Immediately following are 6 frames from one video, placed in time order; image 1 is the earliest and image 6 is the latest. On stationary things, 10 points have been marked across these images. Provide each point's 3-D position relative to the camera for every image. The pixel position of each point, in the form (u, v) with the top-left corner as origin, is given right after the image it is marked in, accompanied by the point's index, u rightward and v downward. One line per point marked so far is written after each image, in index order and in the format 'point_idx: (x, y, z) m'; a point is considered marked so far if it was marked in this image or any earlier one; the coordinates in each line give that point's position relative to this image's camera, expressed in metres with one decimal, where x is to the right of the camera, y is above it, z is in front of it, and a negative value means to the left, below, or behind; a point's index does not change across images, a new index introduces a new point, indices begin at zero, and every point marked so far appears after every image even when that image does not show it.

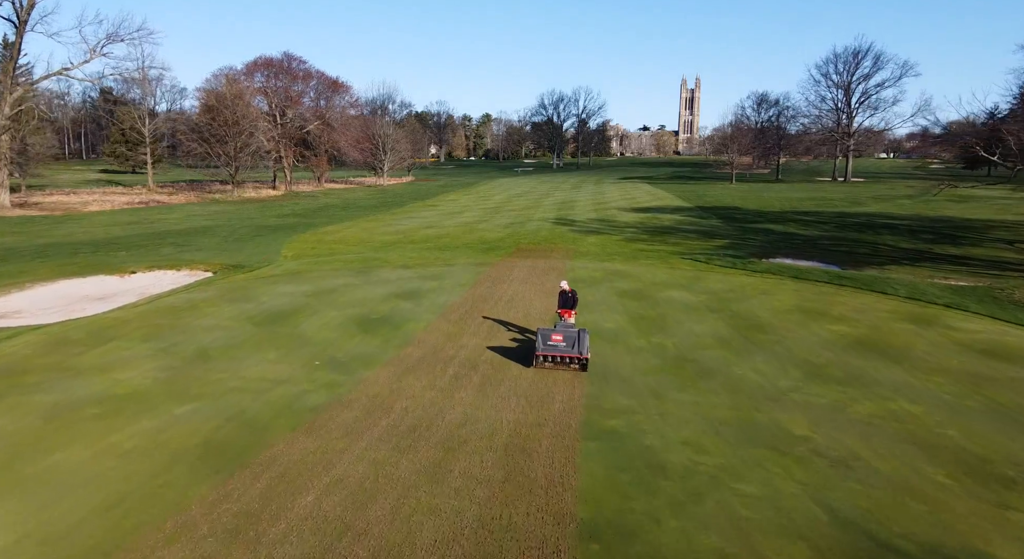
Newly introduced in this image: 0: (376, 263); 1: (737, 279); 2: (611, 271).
0: (-3.5, +0.4, +17.9) m
1: (+5.1, 0.0, +15.5) m
2: (+2.5, +0.2, +16.9) m
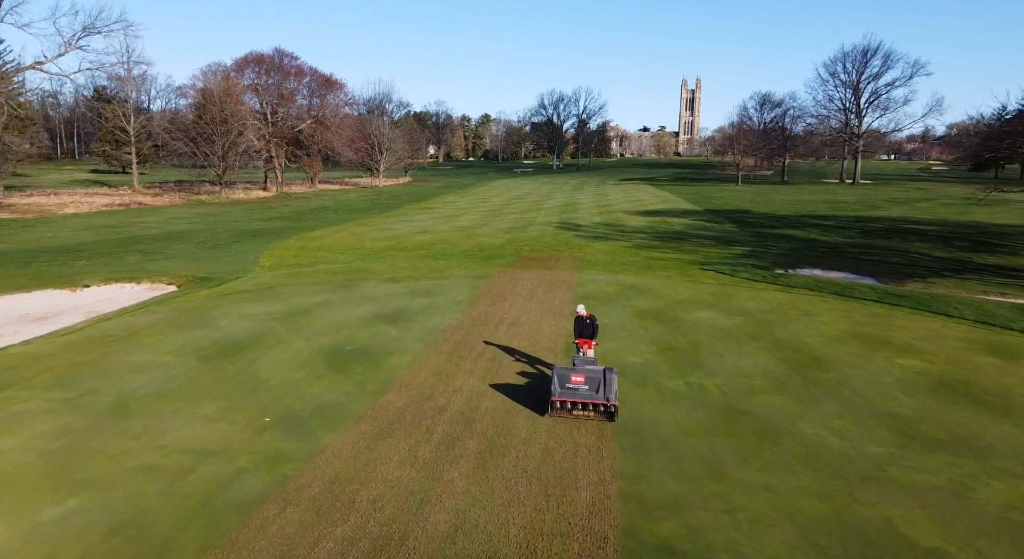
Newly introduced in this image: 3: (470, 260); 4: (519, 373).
0: (-3.5, +0.1, +15.9) m
1: (+5.2, -0.3, +13.6) m
2: (+2.5, -0.1, +15.0) m
3: (-1.1, +0.6, +19.3) m
4: (+0.1, -1.2, +9.0) m
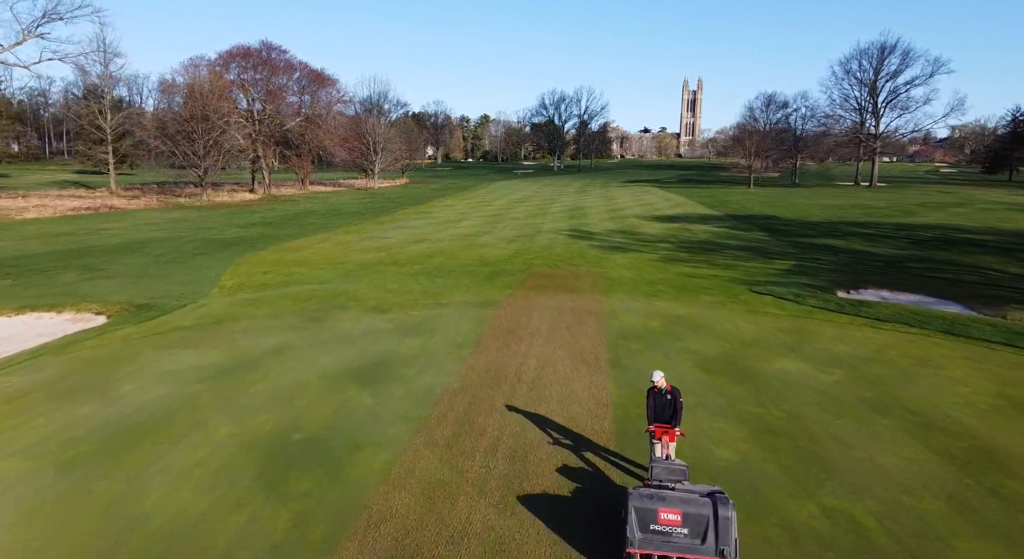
0: (-3.2, -0.4, +12.9) m
1: (+5.4, -0.8, +10.6) m
2: (+2.8, -0.6, +11.9) m
3: (-0.9, 0.0, +16.2) m
4: (+0.4, -1.7, +6.0) m
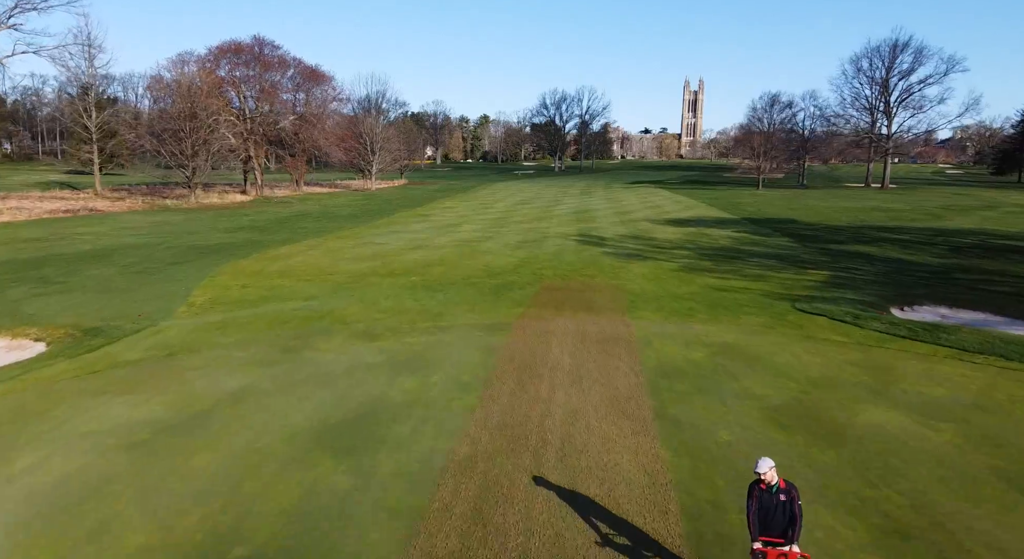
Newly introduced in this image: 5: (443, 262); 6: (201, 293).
0: (-3.0, -0.7, +11.0) m
1: (+5.6, -1.2, +8.7) m
2: (+3.0, -1.0, +10.0) m
3: (-0.7, -0.3, +14.3) m
4: (+0.6, -2.0, +4.1) m
5: (-1.9, +0.5, +19.3) m
6: (-6.4, -0.3, +14.2) m
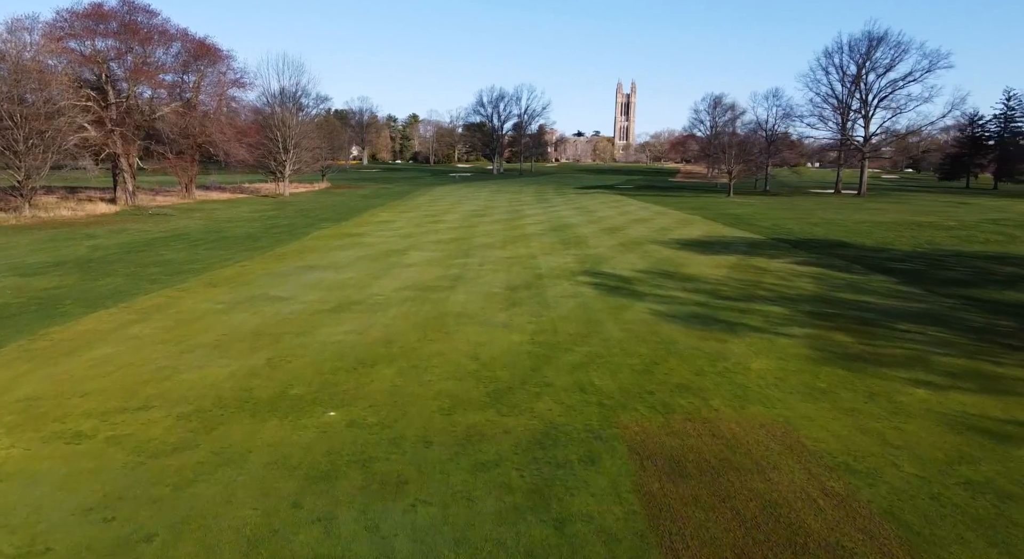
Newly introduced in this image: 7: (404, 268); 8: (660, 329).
0: (-2.1, -2.2, +2.0) m
1: (+6.8, -2.6, +0.6) m
2: (+4.0, -2.4, +1.7) m
3: (-0.1, -1.8, +5.5) m
4: (+2.3, -3.5, -4.5) m
5: (-1.8, -1.1, +10.3) m
6: (-5.8, -1.9, +4.8) m
7: (-2.9, +0.4, +18.6) m
8: (+2.6, -0.9, +11.8) m
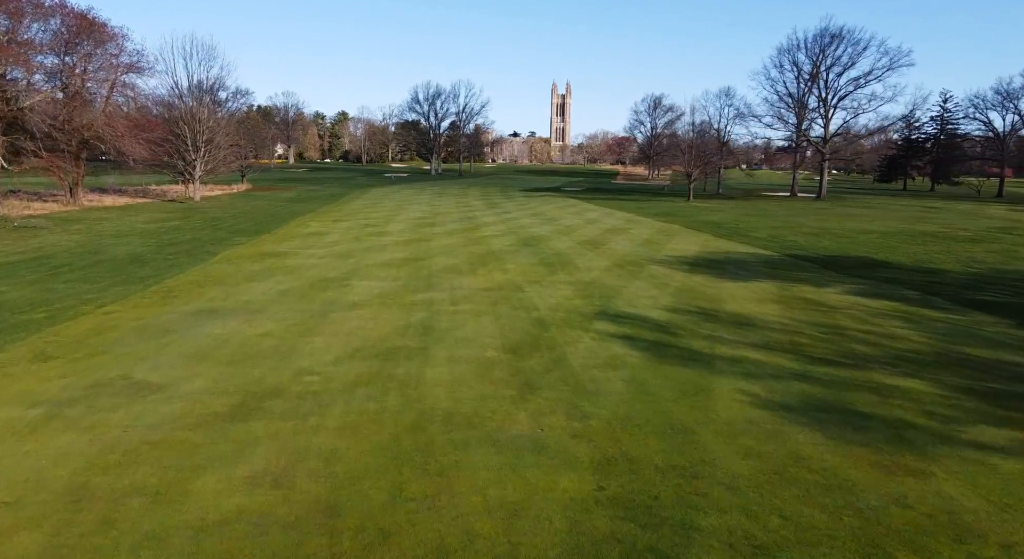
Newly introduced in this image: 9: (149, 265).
0: (-0.7, -3.1, -3.2) m
1: (+8.3, -3.4, -3.7) m
2: (+5.4, -3.2, -2.9) m
3: (+0.9, -2.7, +0.6) m
4: (+4.3, -4.3, -9.2) m
5: (-1.3, -2.0, +5.1) m
6: (-4.7, -2.8, -0.7) m
7: (-3.2, -0.6, +13.2) m
8: (+2.9, -1.8, +7.1) m
9: (-9.7, +0.4, +18.3) m
